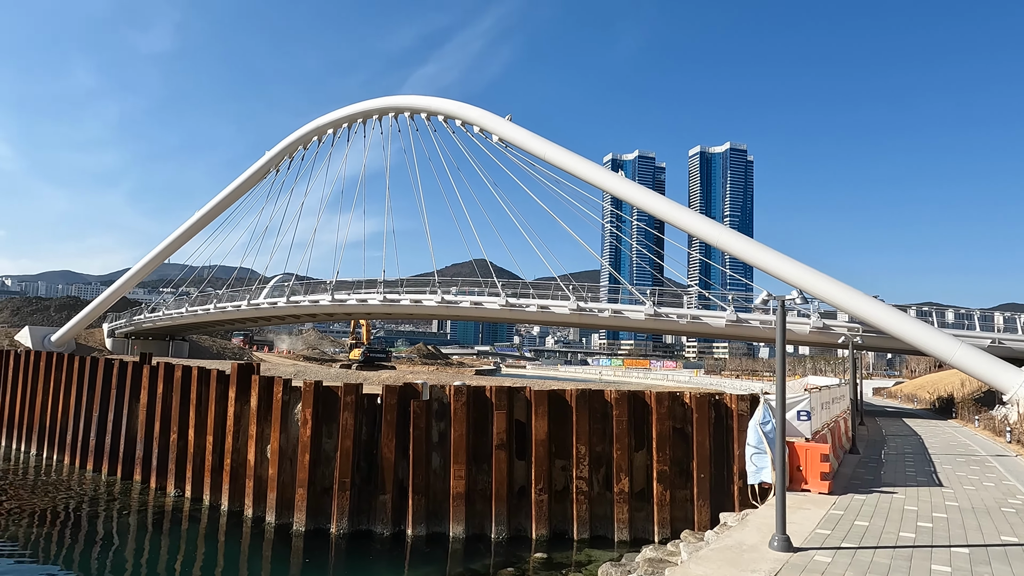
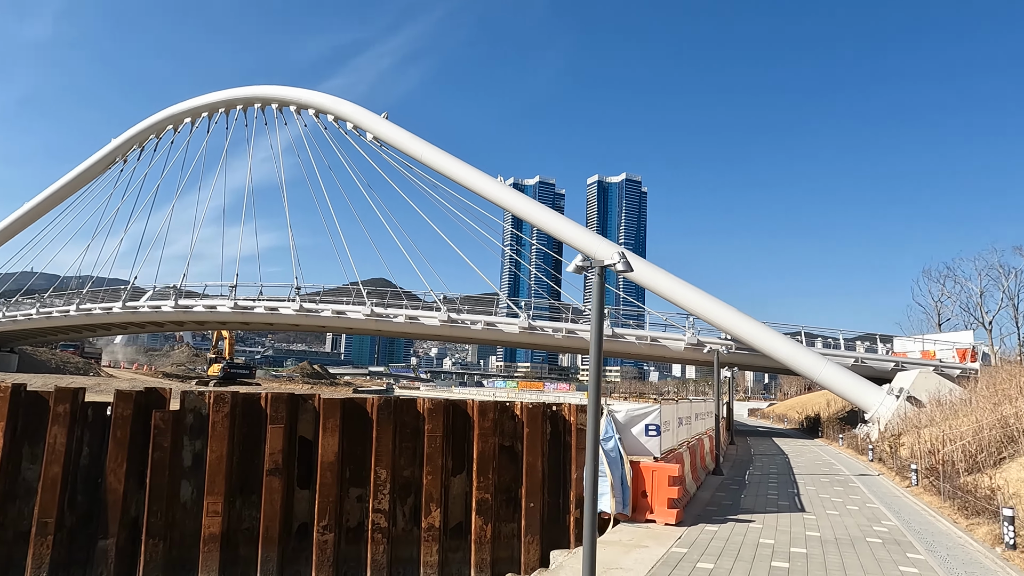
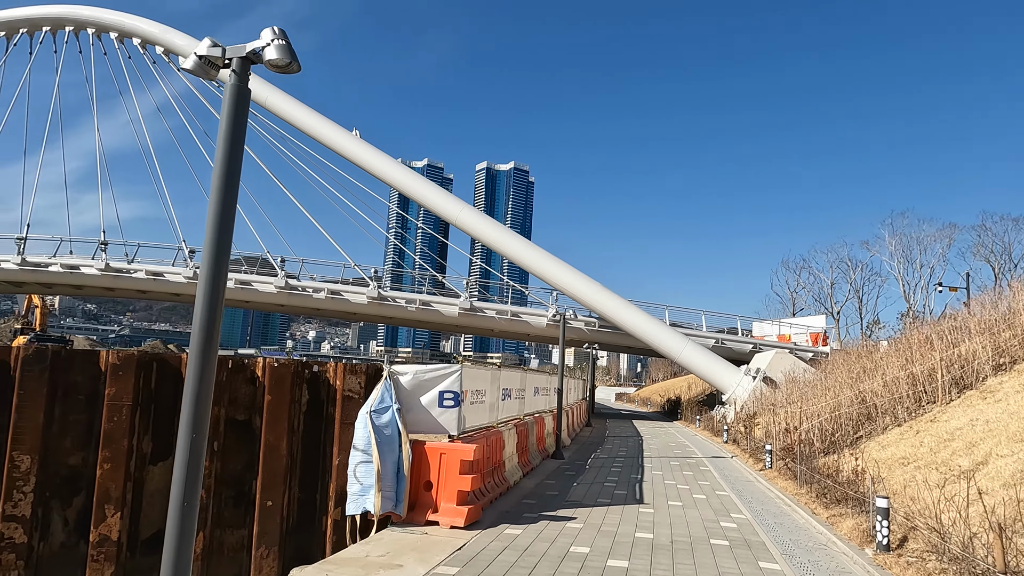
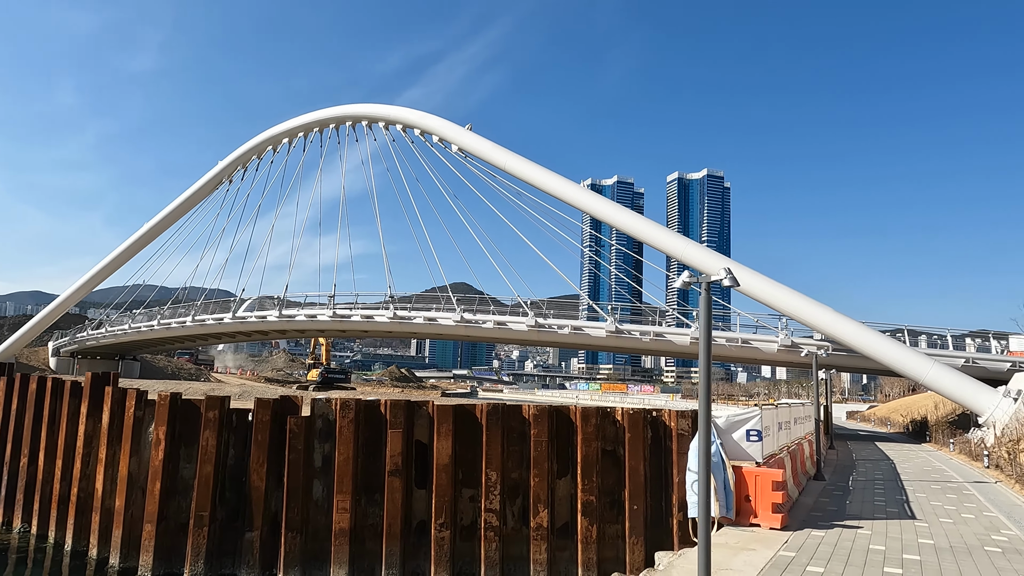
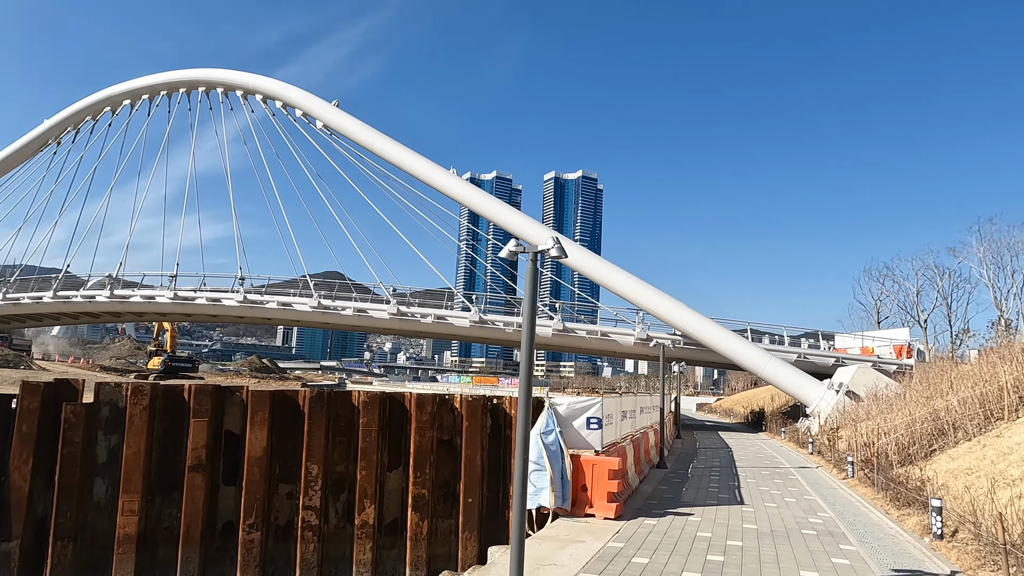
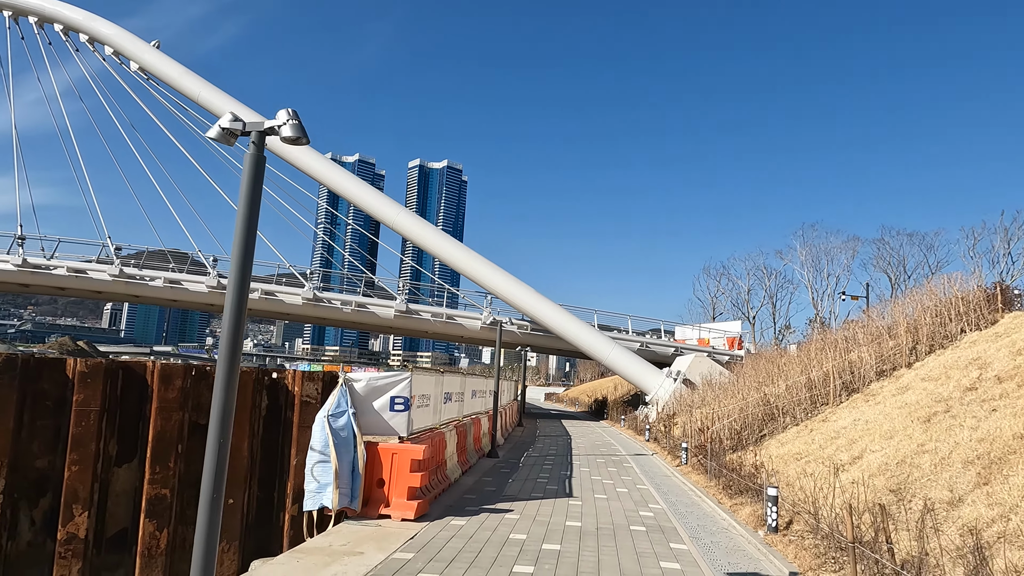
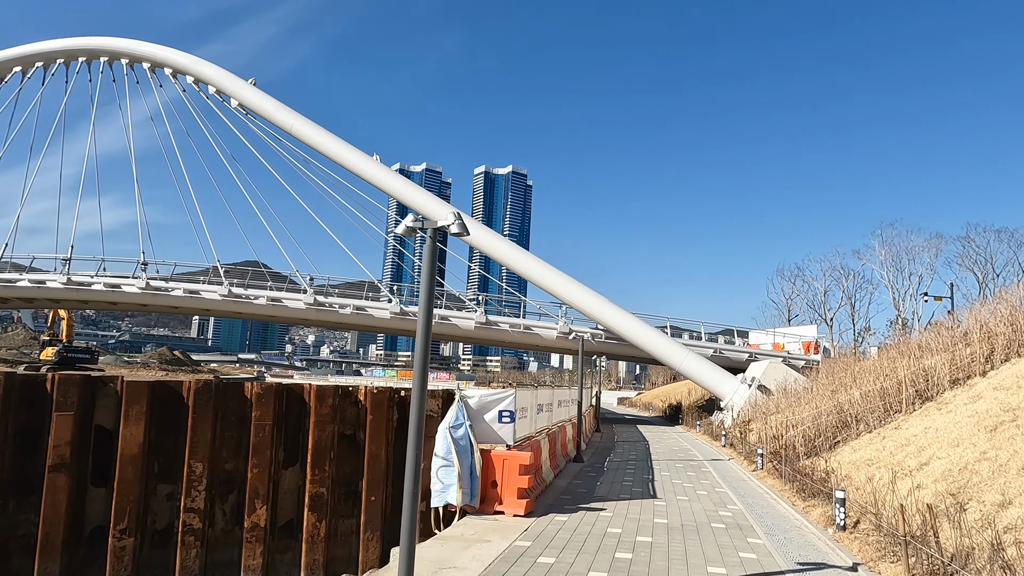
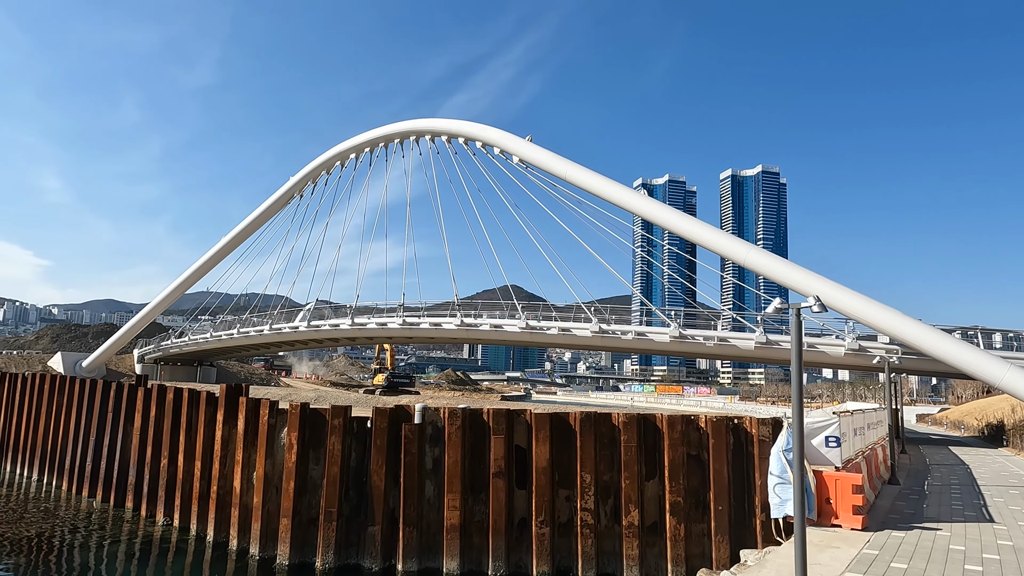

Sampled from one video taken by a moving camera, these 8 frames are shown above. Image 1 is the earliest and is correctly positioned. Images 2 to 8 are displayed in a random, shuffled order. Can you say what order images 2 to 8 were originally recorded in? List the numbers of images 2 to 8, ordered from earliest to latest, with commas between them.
8, 4, 2, 5, 7, 6, 3
